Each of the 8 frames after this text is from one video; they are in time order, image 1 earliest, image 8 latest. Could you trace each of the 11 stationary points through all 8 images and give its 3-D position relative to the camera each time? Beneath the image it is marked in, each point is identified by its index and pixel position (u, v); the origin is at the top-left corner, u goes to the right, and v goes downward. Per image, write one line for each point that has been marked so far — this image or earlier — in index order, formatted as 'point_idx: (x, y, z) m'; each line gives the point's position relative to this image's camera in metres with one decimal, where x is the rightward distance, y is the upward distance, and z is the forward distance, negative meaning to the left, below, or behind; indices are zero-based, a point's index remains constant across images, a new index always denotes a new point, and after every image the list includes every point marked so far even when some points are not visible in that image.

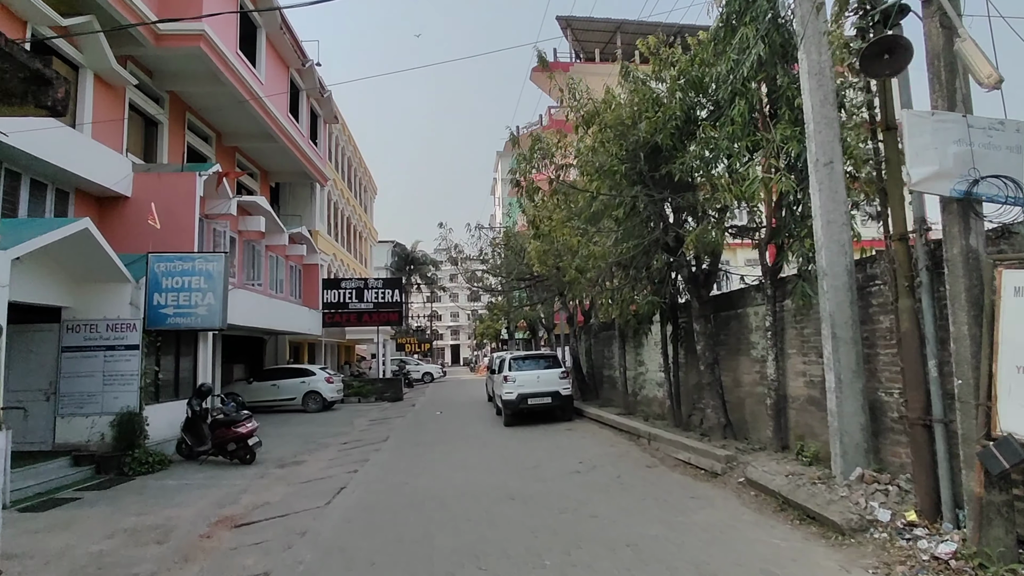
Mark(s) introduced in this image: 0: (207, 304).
0: (-5.8, -0.3, +11.3) m
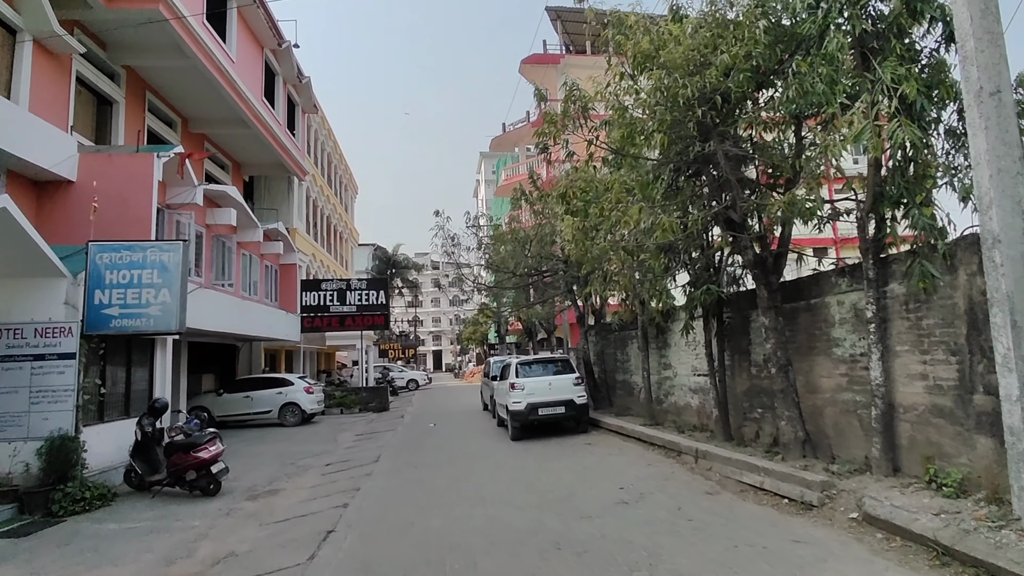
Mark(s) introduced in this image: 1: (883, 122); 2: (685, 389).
0: (-5.5, -0.2, +9.4) m
1: (+3.7, +1.7, +6.0) m
2: (+3.4, -1.9, +11.5) m
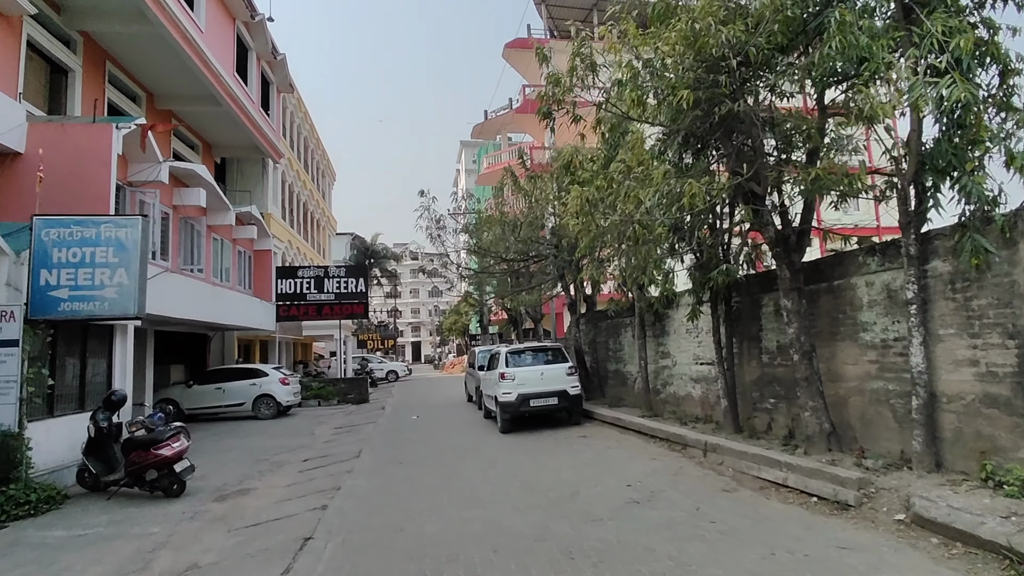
0: (-5.6, +0.1, +8.4) m
1: (+3.8, +1.9, +5.4) m
2: (+3.2, -1.6, +10.9) m
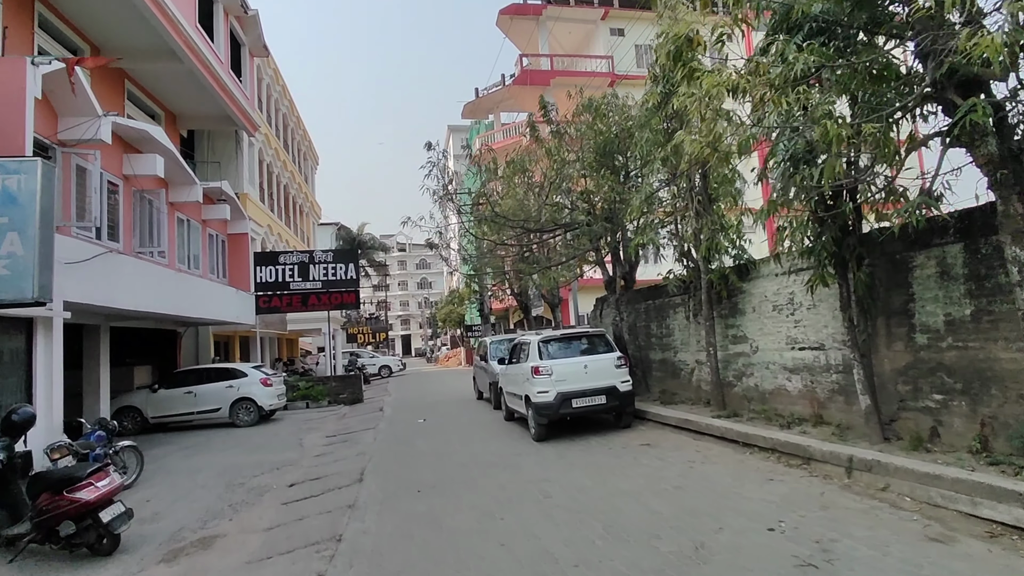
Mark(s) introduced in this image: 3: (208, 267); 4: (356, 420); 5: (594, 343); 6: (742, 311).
0: (-4.9, +0.3, +5.9) m
1: (+4.4, +2.3, +3.0) m
2: (+3.8, -1.1, +8.6) m
3: (-9.3, +0.6, +18.2) m
4: (-4.2, -3.6, +16.1) m
5: (+1.4, -1.0, +10.4) m
6: (+3.6, -0.4, +9.5) m
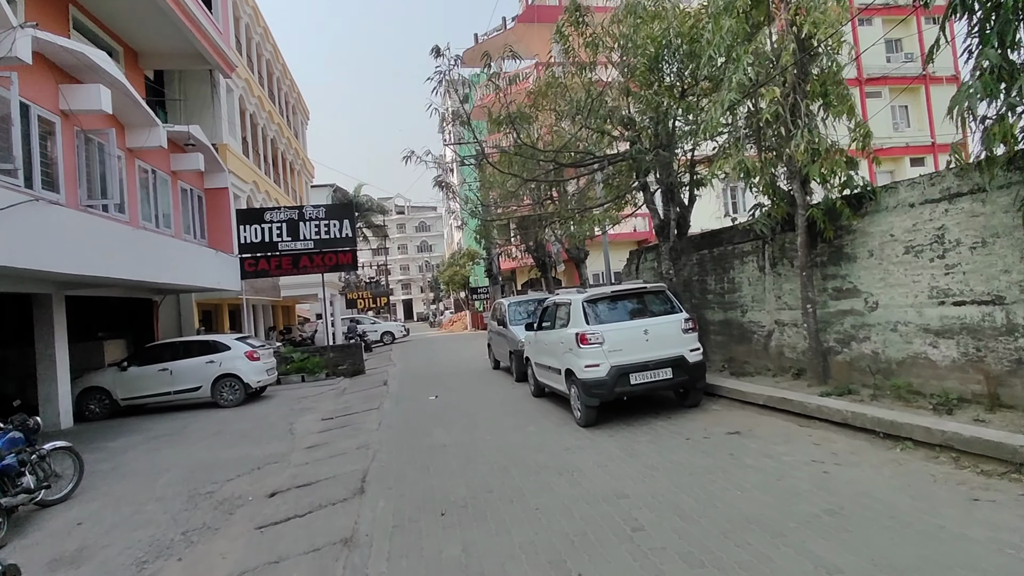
0: (-4.4, +0.7, +3.6) m
1: (+4.9, +2.7, +0.6) m
2: (+4.3, -0.4, +6.4) m
3: (-8.8, +1.7, +15.9) m
4: (-3.7, -2.6, +14.1) m
5: (+1.9, -0.2, +8.2) m
6: (+4.1, +0.4, +7.2) m
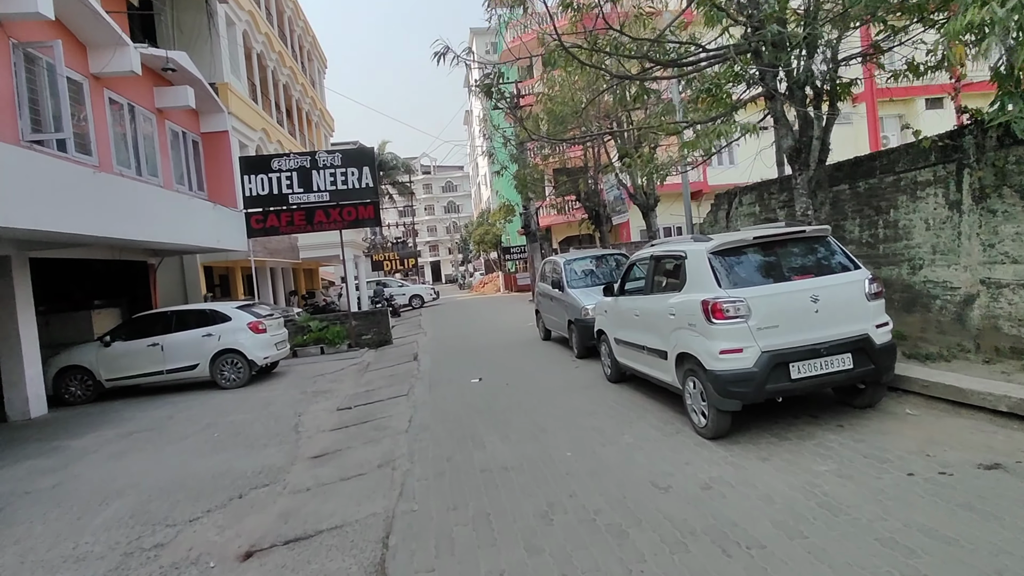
0: (-3.8, +0.8, +1.1) m
1: (+5.3, +2.7, -2.4) m
2: (+5.1, 0.0, +3.6) m
3: (-7.7, +2.6, +13.5) m
4: (-2.5, -1.7, +11.7) m
5: (+2.7, +0.3, +5.4) m
6: (+4.9, +0.9, +4.3) m
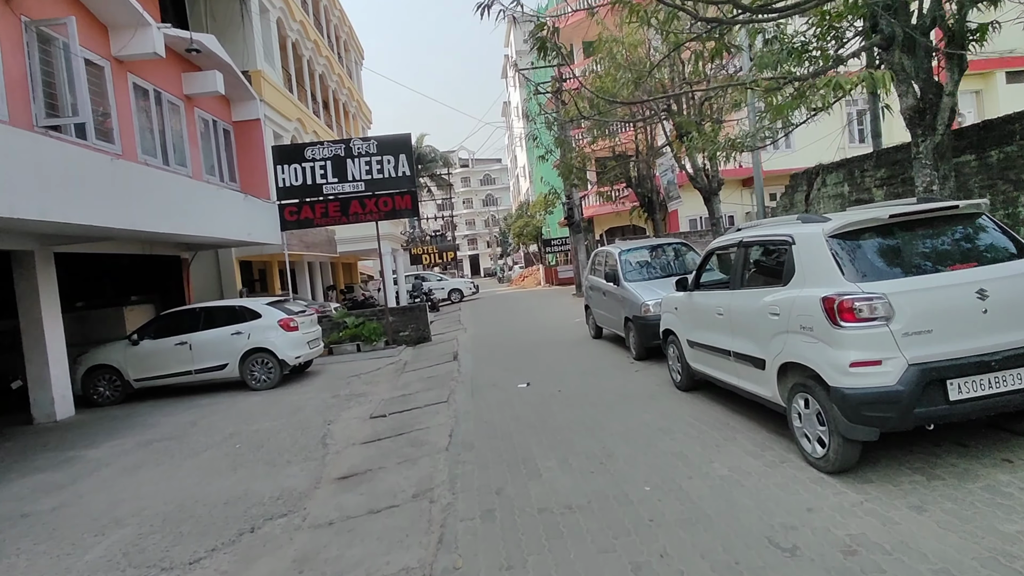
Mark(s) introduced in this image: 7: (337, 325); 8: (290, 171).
0: (-3.6, +0.8, +0.3) m
1: (+5.3, +2.7, -3.9) m
2: (+5.4, 0.0, +2.2) m
3: (-6.7, +2.7, +12.9) m
4: (-1.7, -1.6, +10.8) m
5: (+3.2, +0.4, +4.2) m
6: (+5.3, +0.9, +3.0) m
7: (-4.5, -1.0, +15.4) m
8: (-5.7, +3.0, +15.3) m
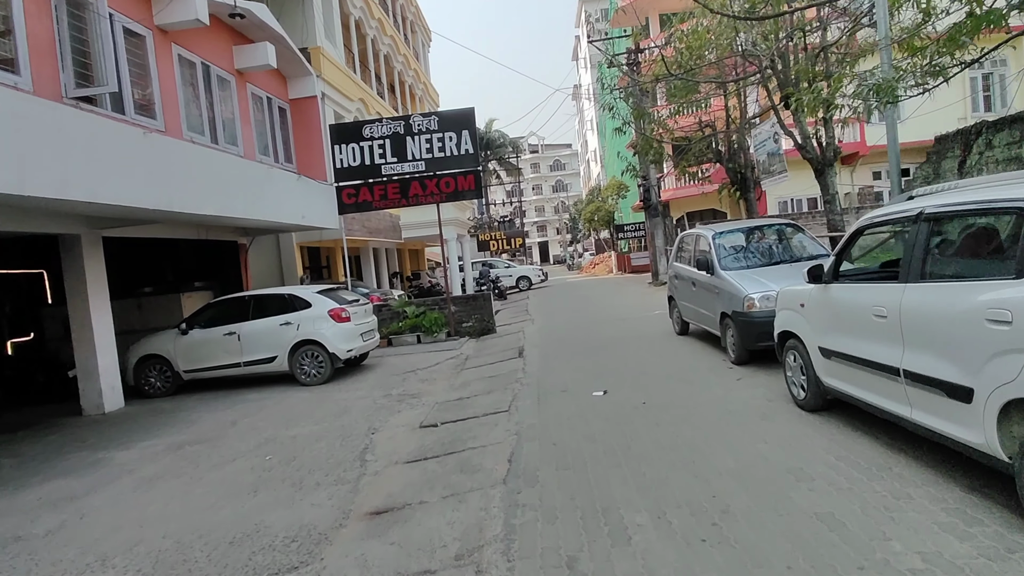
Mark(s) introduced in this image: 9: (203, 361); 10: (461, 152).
0: (-3.7, +0.8, -0.6) m
1: (+4.7, +2.5, -5.8) m
2: (+5.5, 0.0, +0.2) m
3: (-5.2, +2.9, +12.2) m
4: (-0.5, -1.4, +9.6) m
5: (+3.5, +0.4, +2.4) m
6: (+5.5, +0.9, +1.0) m
7: (-2.8, -0.6, +14.5) m
8: (-3.9, +3.3, +14.4) m
9: (-5.4, -1.3, +10.4) m
10: (-1.2, +3.2, +14.2) m
